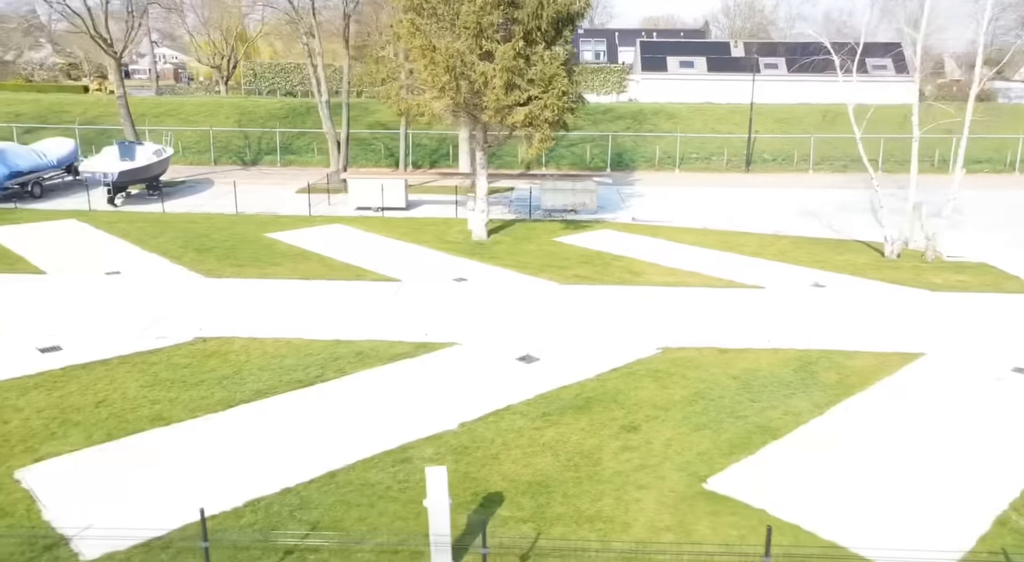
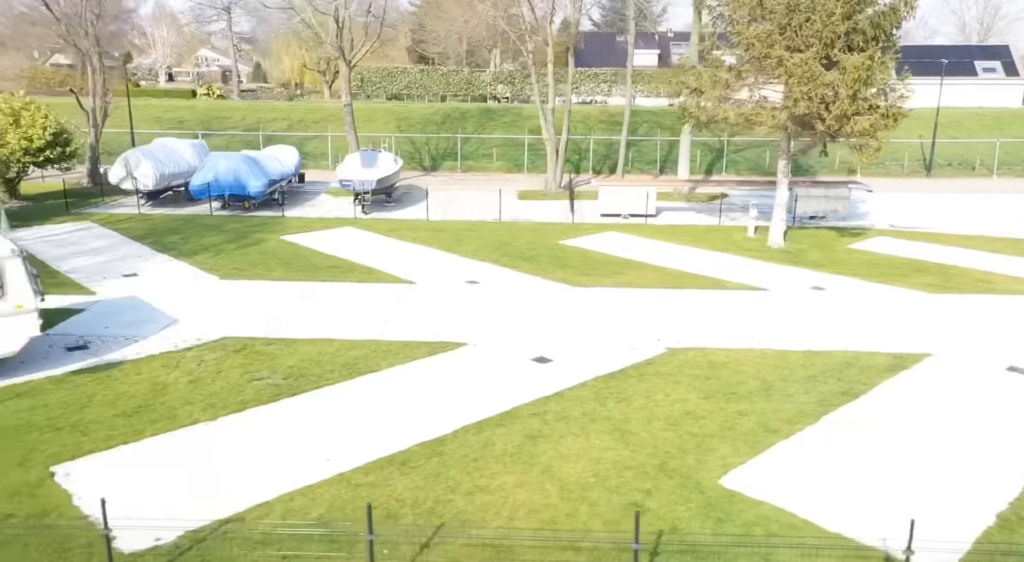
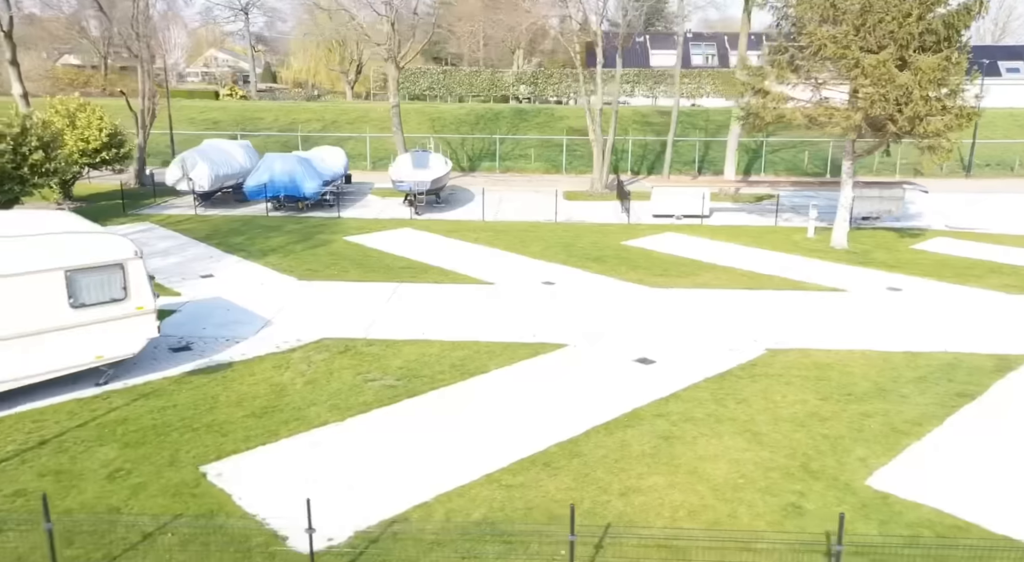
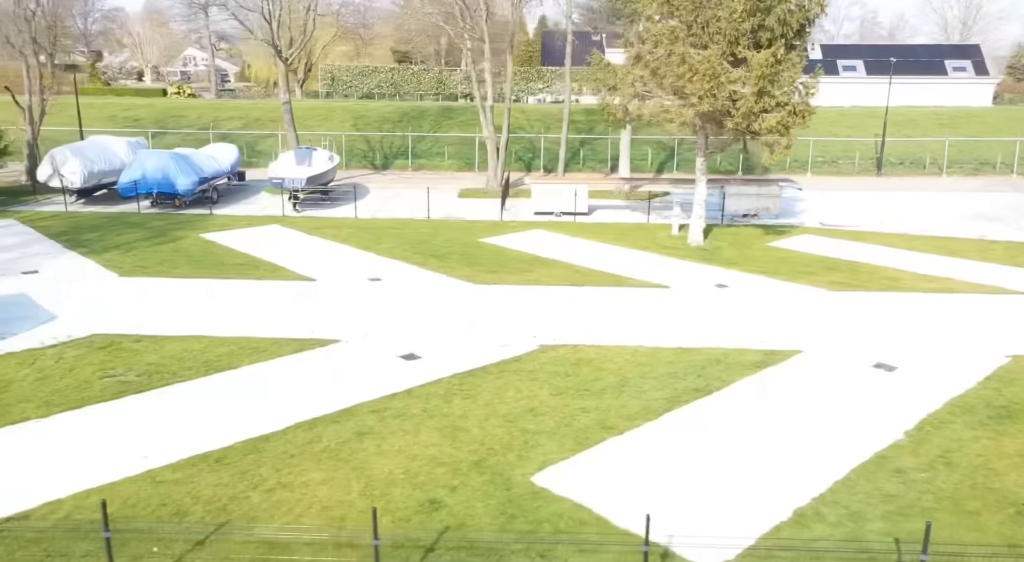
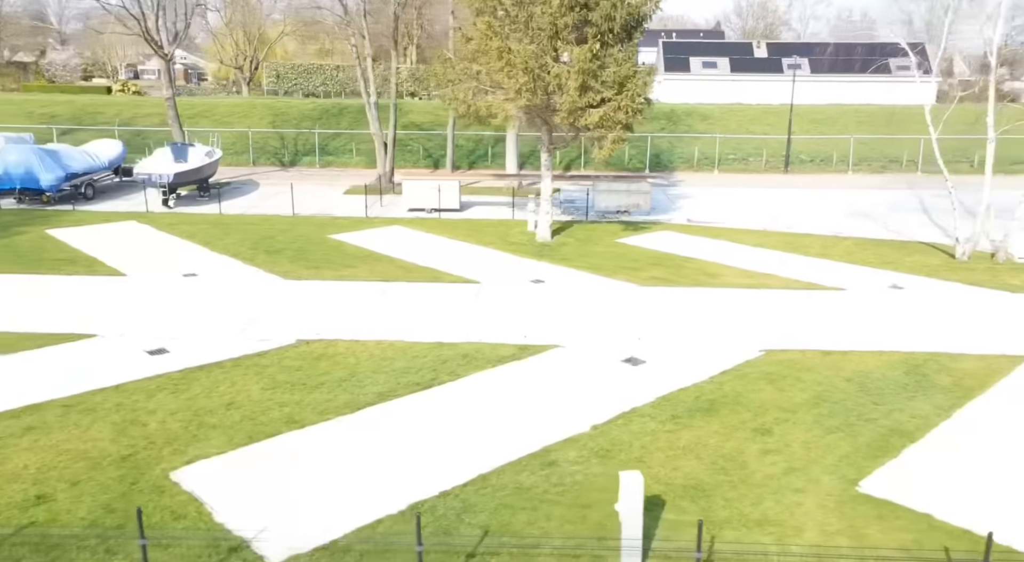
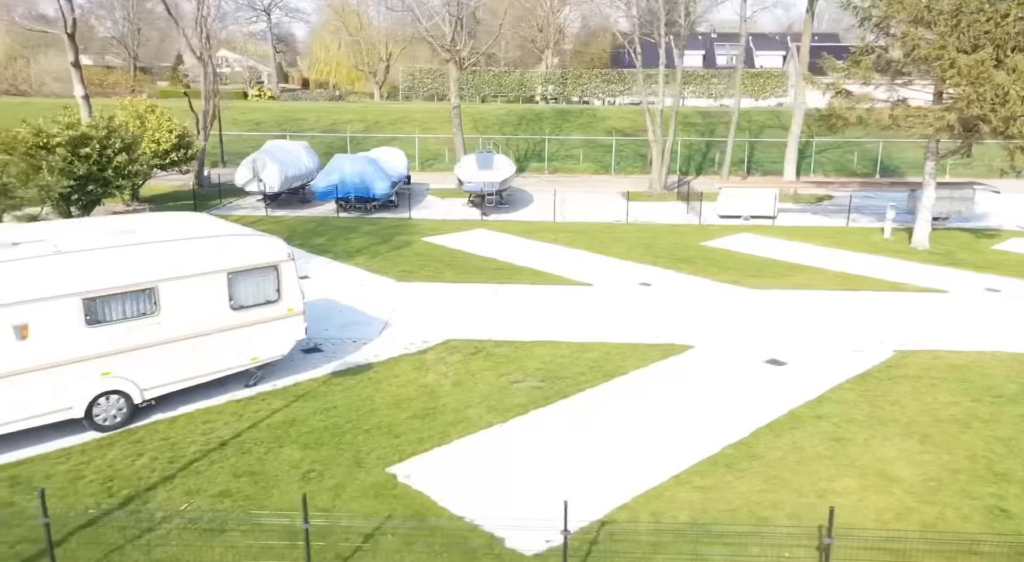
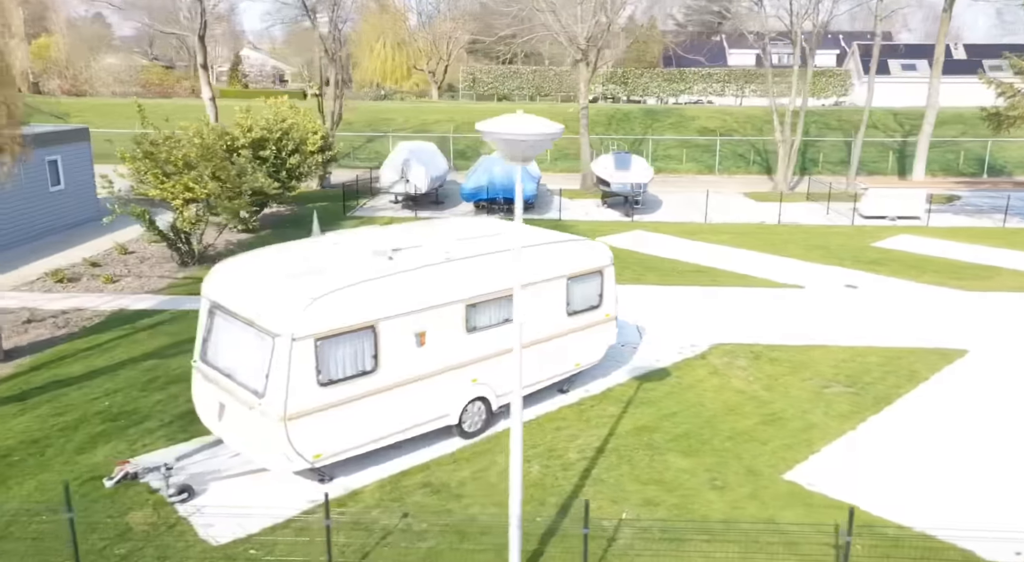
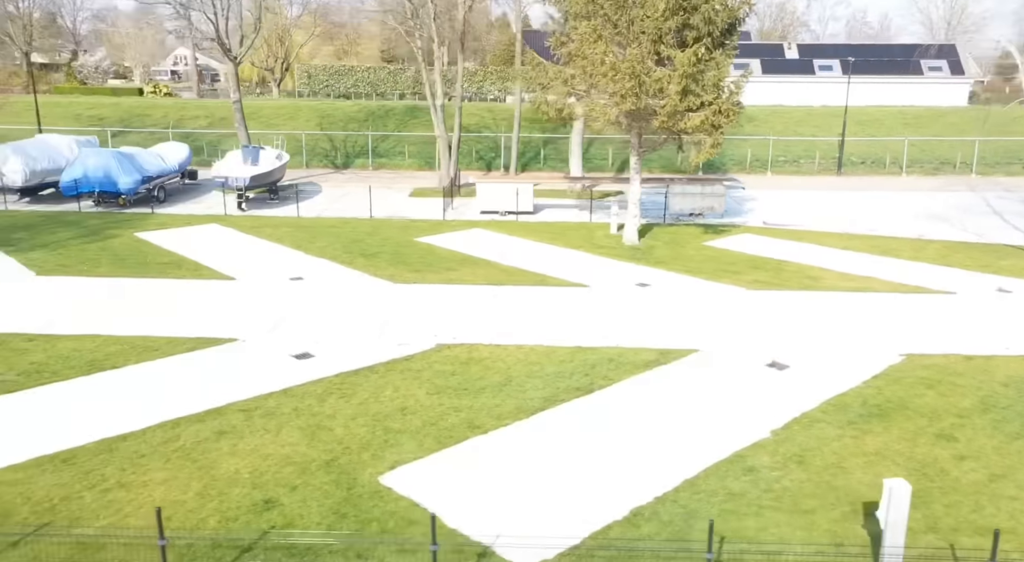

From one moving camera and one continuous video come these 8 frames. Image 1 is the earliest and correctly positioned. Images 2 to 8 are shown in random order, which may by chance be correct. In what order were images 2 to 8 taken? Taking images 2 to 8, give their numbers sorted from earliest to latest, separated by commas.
5, 8, 4, 2, 3, 6, 7
